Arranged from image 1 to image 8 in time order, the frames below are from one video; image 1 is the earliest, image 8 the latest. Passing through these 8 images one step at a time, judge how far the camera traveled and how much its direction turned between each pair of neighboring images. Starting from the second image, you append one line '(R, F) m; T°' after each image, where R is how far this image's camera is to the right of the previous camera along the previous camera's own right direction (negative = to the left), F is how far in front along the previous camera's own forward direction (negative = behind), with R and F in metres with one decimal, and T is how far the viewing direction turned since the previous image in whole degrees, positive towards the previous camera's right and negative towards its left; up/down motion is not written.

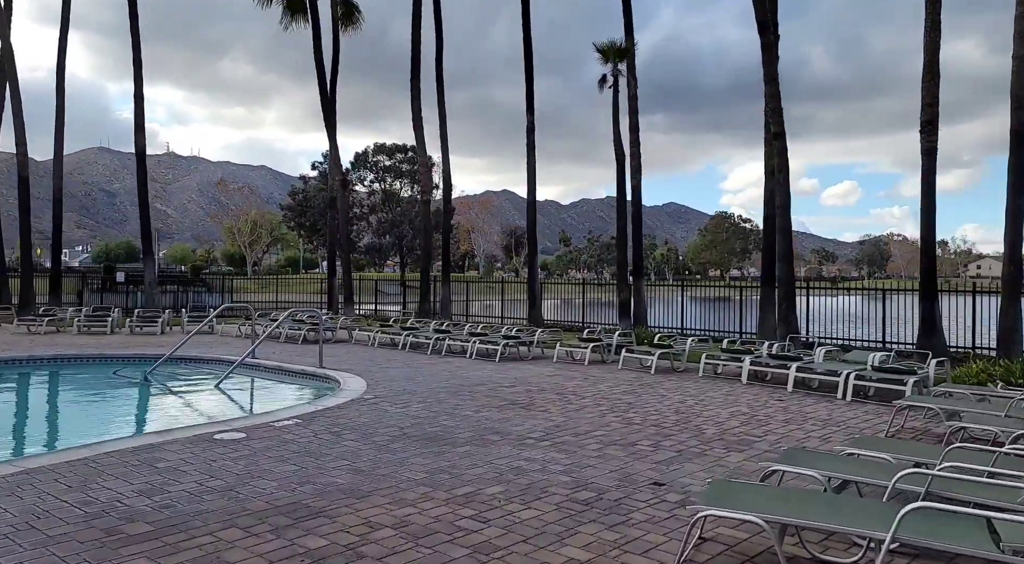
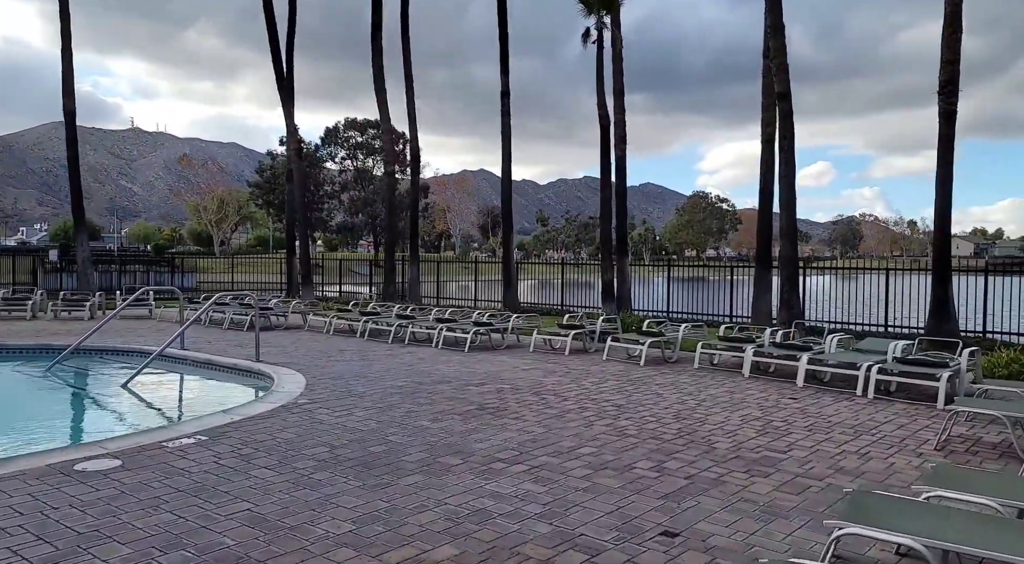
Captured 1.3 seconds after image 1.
(+0.1, +1.7) m; +2°
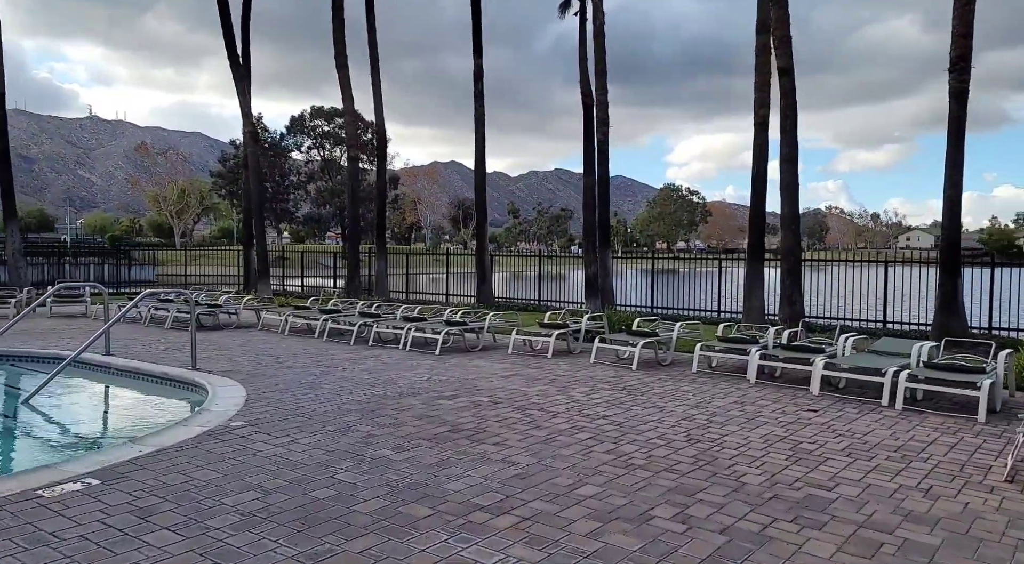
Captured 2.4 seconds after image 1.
(-0.1, +1.3) m; +2°
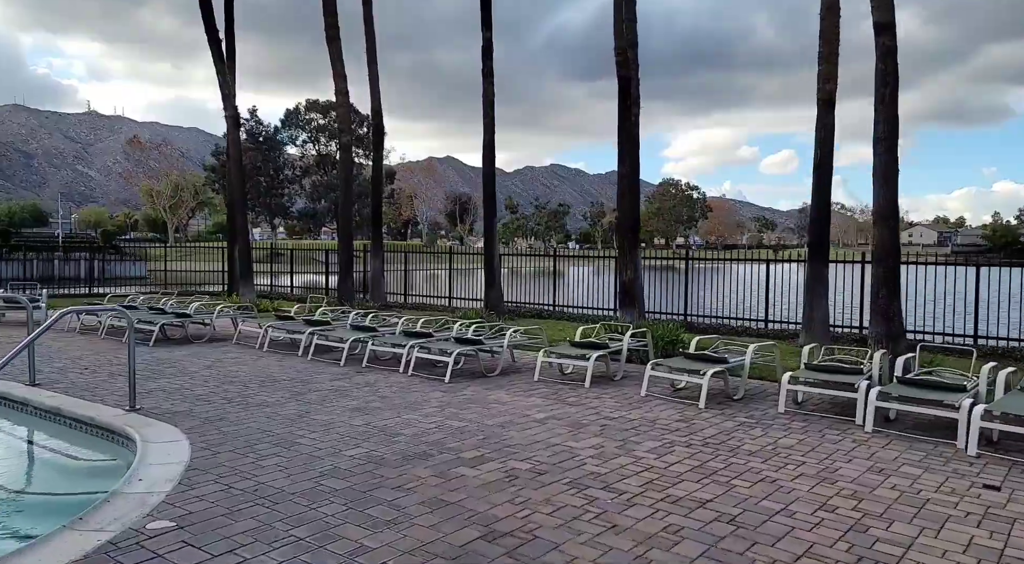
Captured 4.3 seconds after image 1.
(-0.4, +2.4) m; 0°
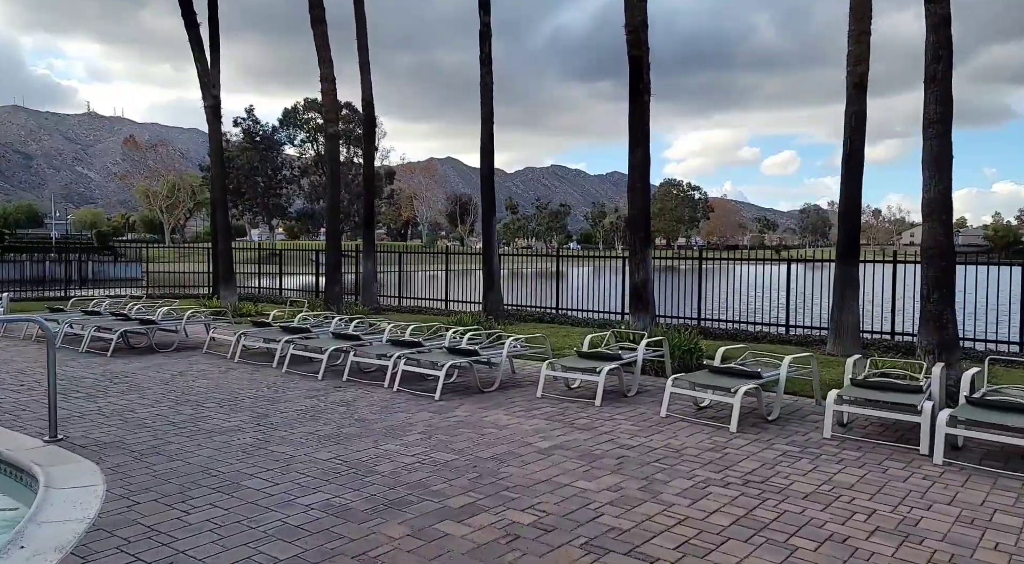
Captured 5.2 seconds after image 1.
(0.0, +1.2) m; 0°
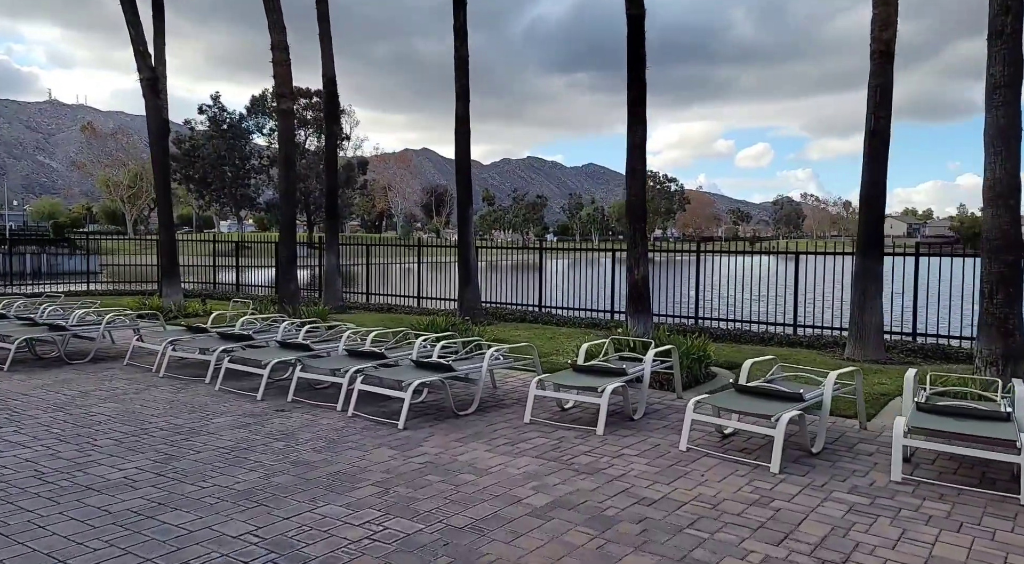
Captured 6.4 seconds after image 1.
(0.0, +1.6) m; +2°
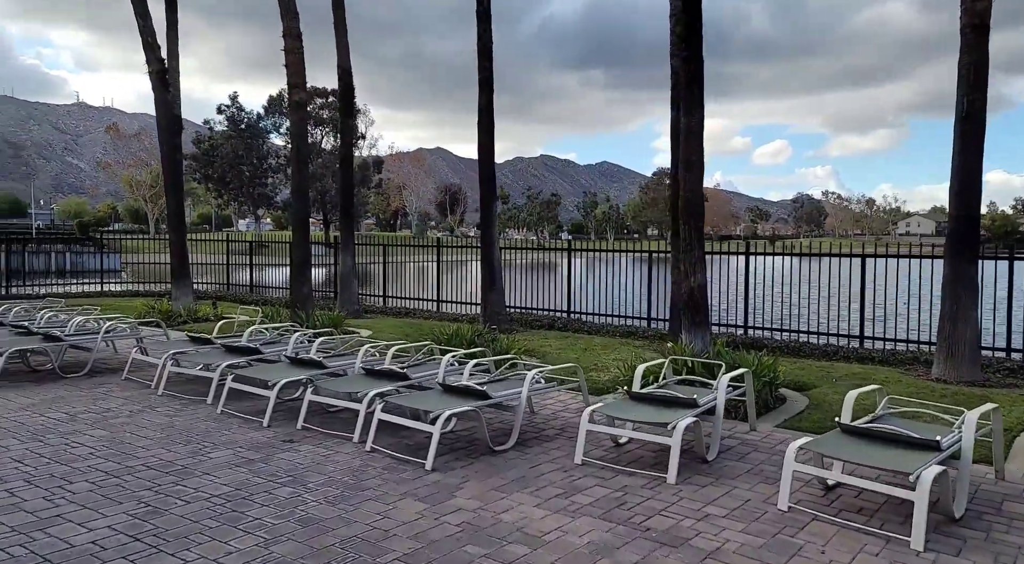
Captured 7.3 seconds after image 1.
(-0.3, +1.3) m; -1°
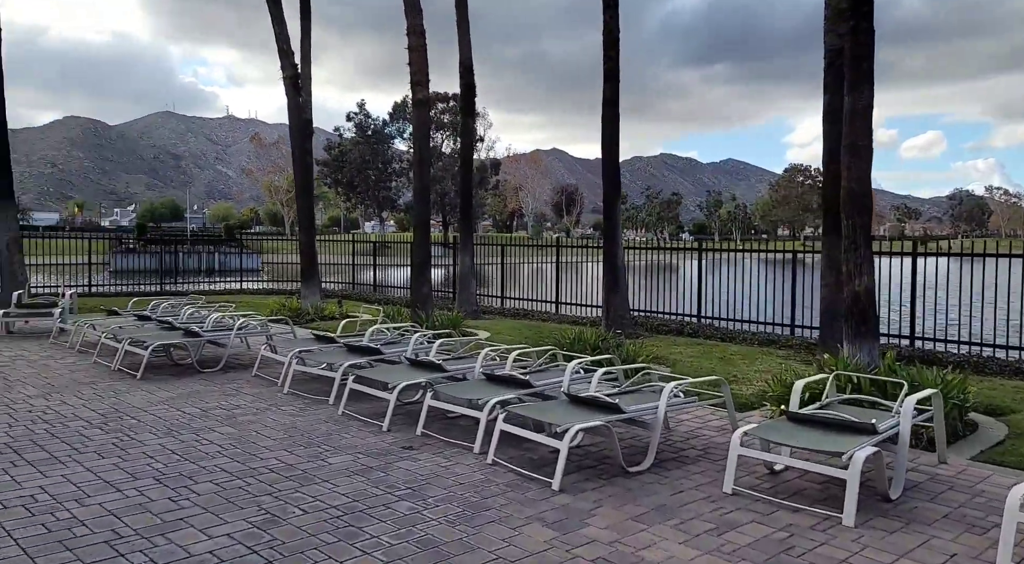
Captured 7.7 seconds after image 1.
(-0.1, +0.7) m; -9°
